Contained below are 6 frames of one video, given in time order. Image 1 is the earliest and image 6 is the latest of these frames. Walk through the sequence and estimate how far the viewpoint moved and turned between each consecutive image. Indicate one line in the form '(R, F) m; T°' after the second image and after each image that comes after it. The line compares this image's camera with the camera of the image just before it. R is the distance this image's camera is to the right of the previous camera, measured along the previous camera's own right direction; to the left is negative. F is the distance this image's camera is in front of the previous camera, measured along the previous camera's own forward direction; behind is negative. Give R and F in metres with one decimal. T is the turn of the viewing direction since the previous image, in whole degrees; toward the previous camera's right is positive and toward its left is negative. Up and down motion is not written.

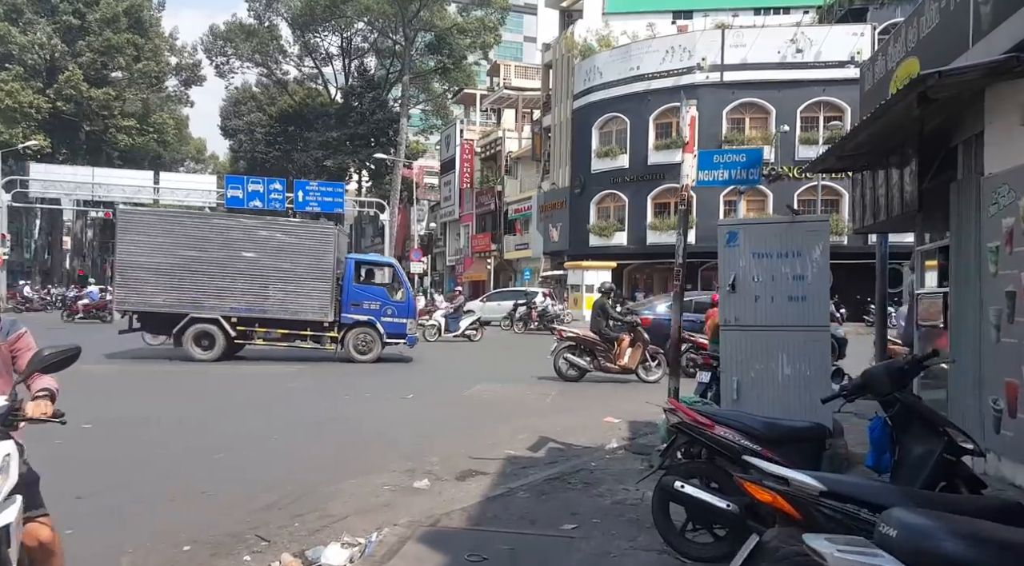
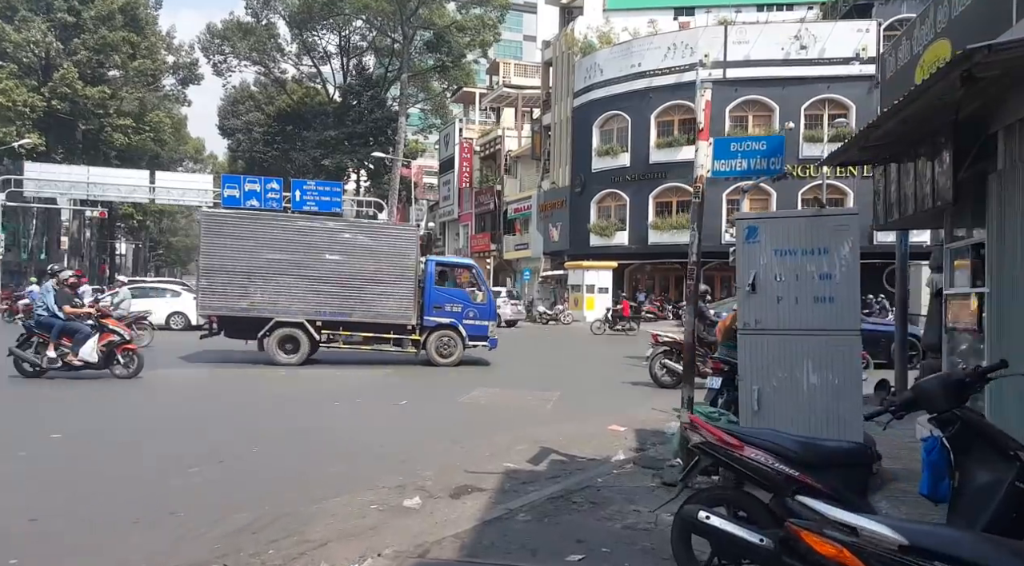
(0.0, +0.5) m; 0°
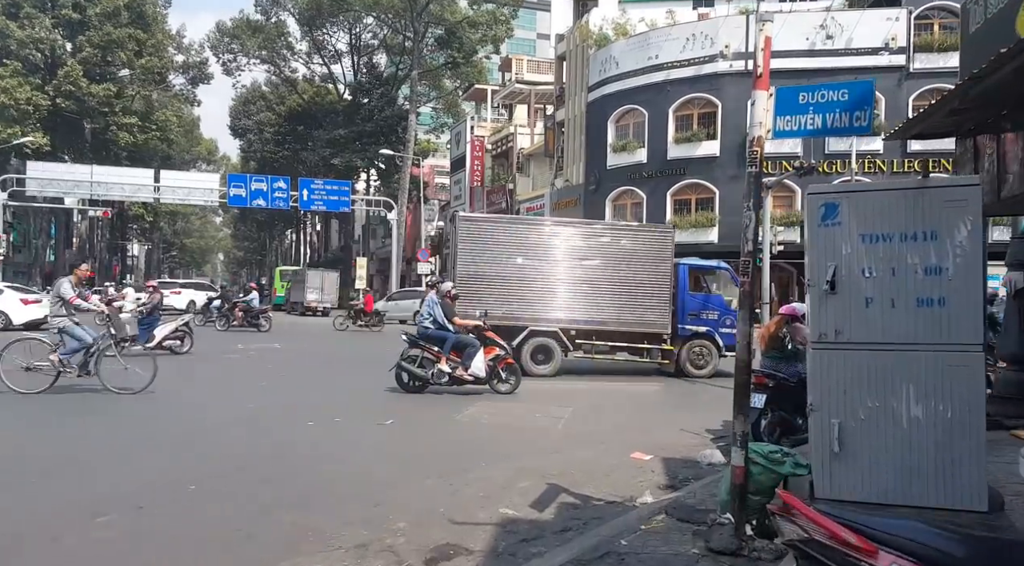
(+0.1, +1.2) m; -1°
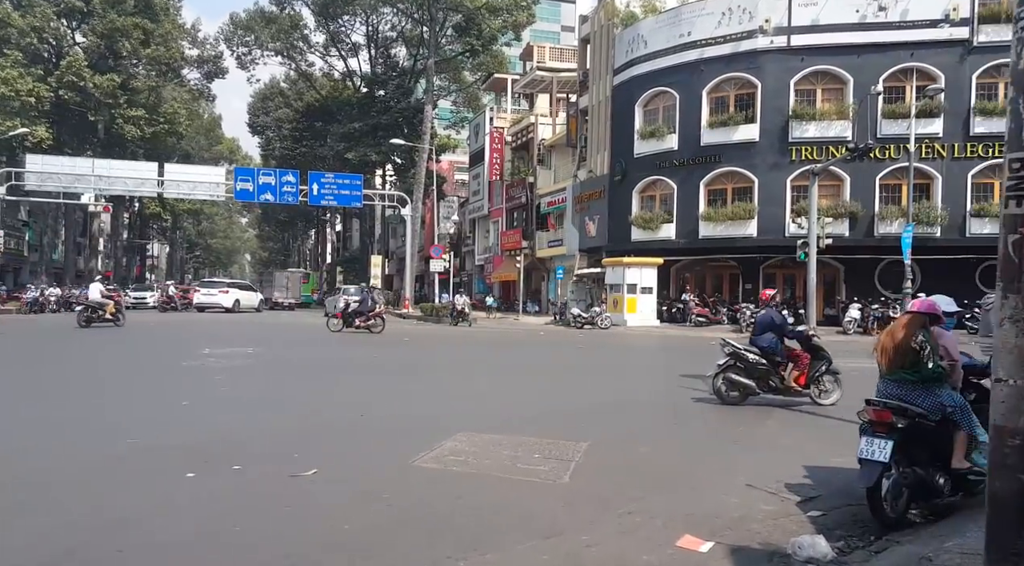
(+0.3, +2.4) m; -2°
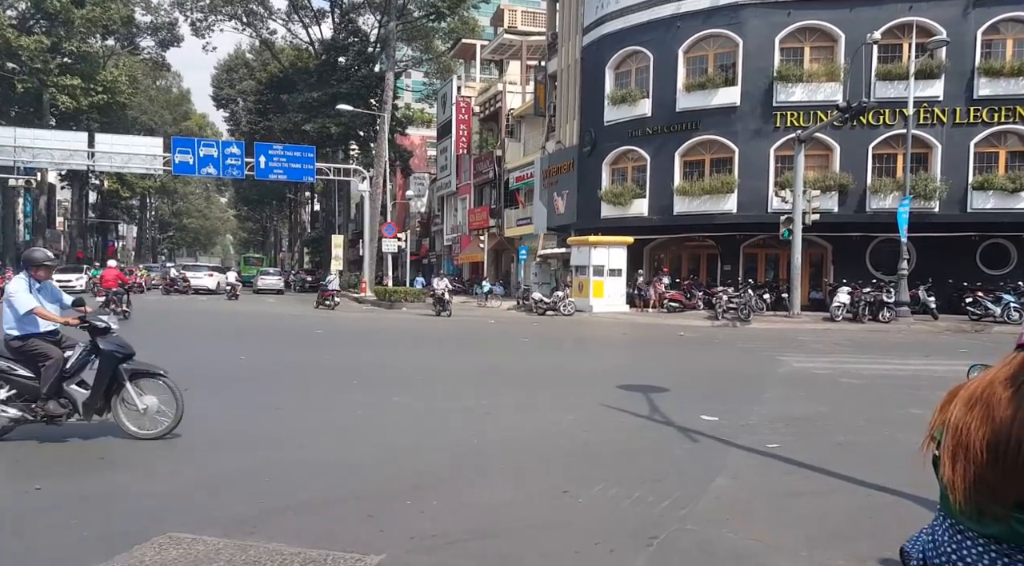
(+1.1, +2.8) m; +1°
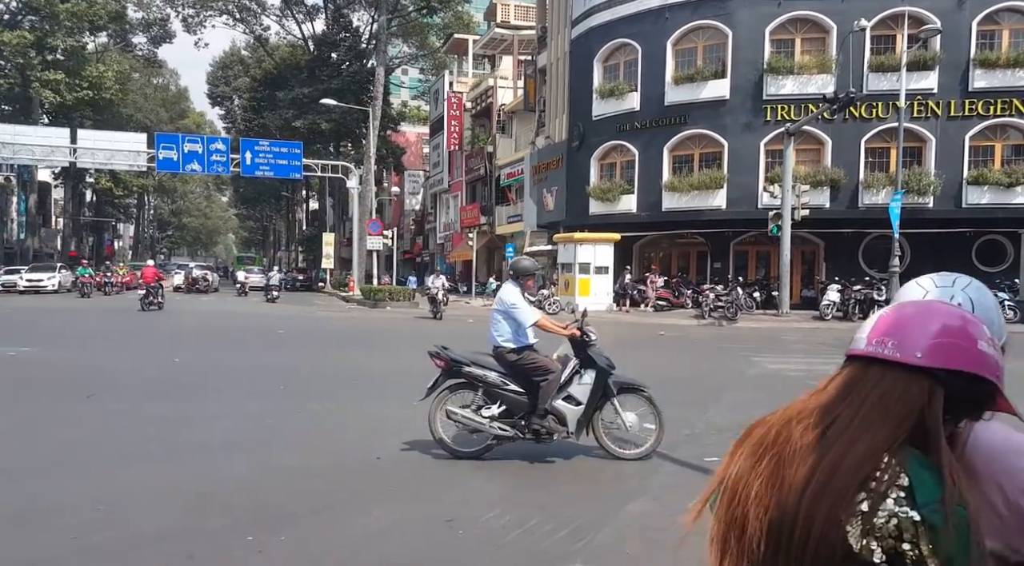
(+0.6, +0.6) m; 0°
